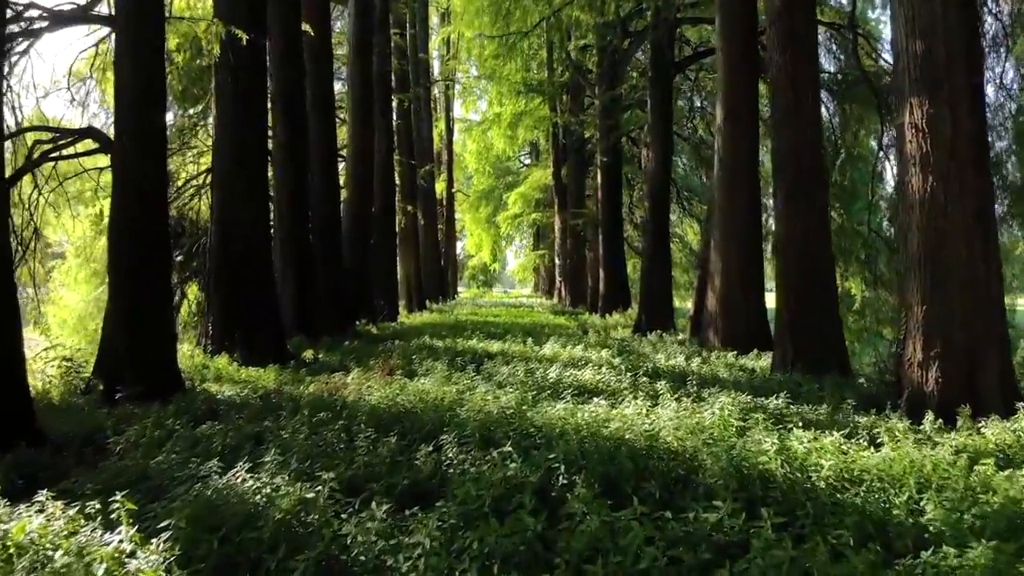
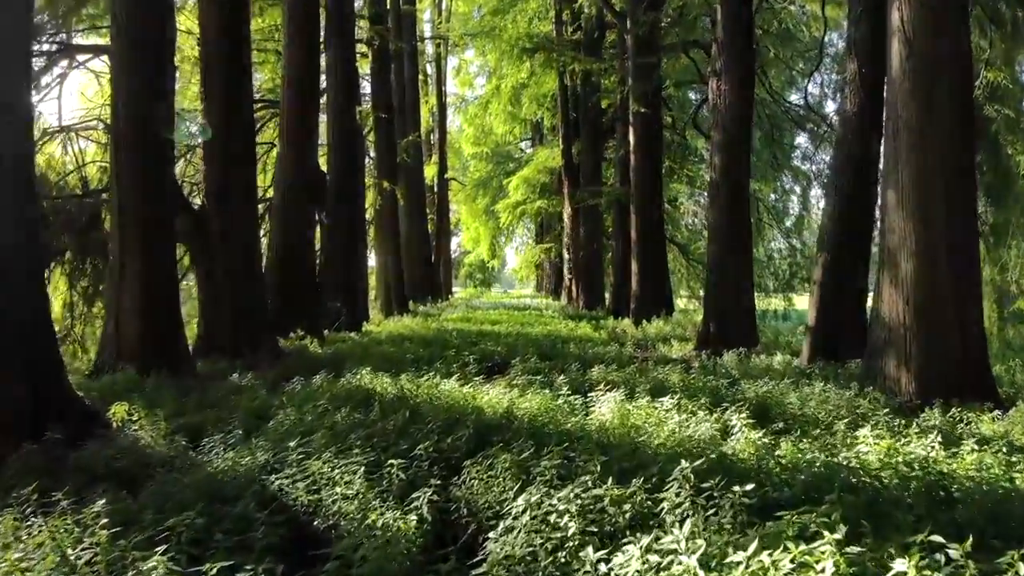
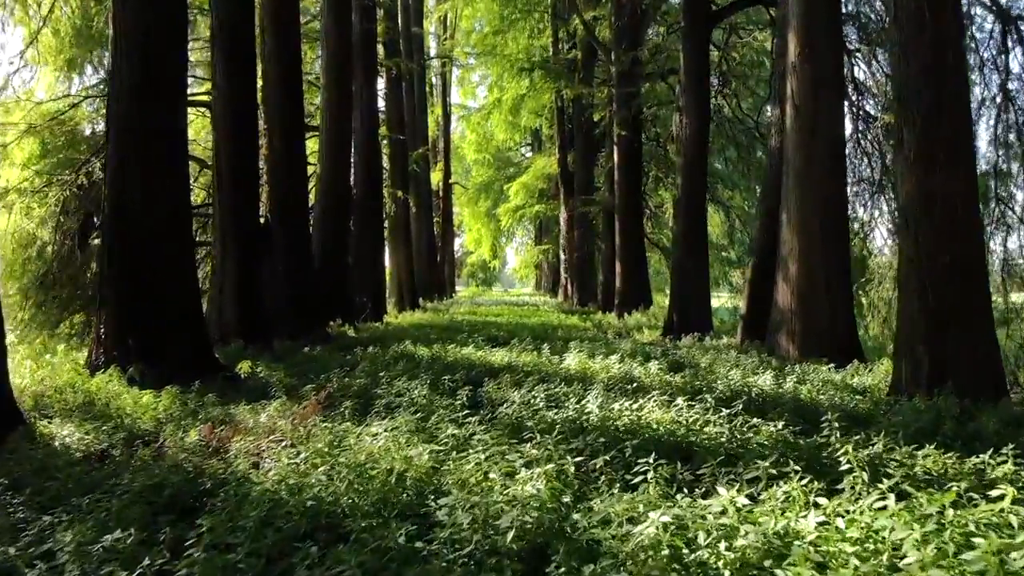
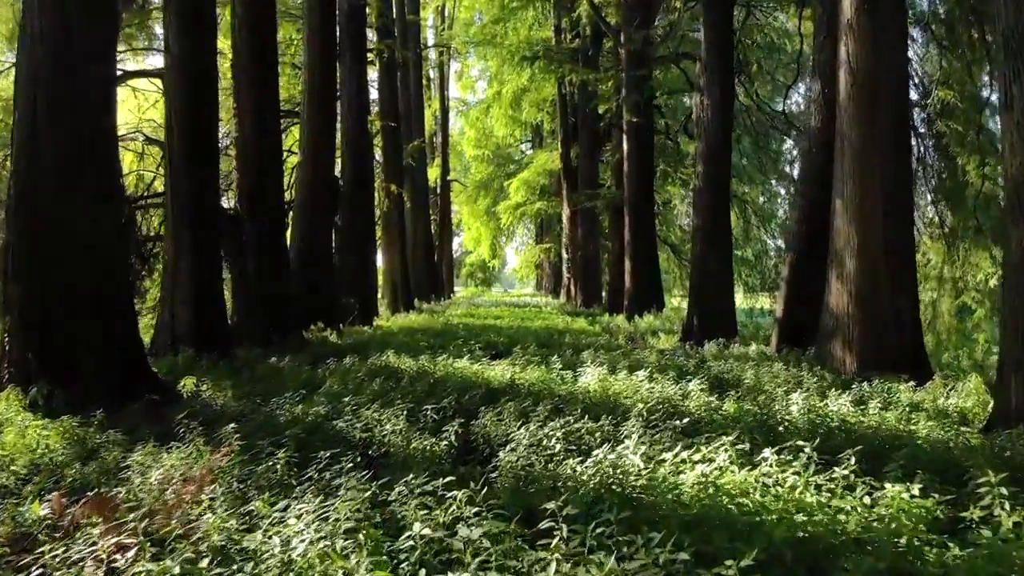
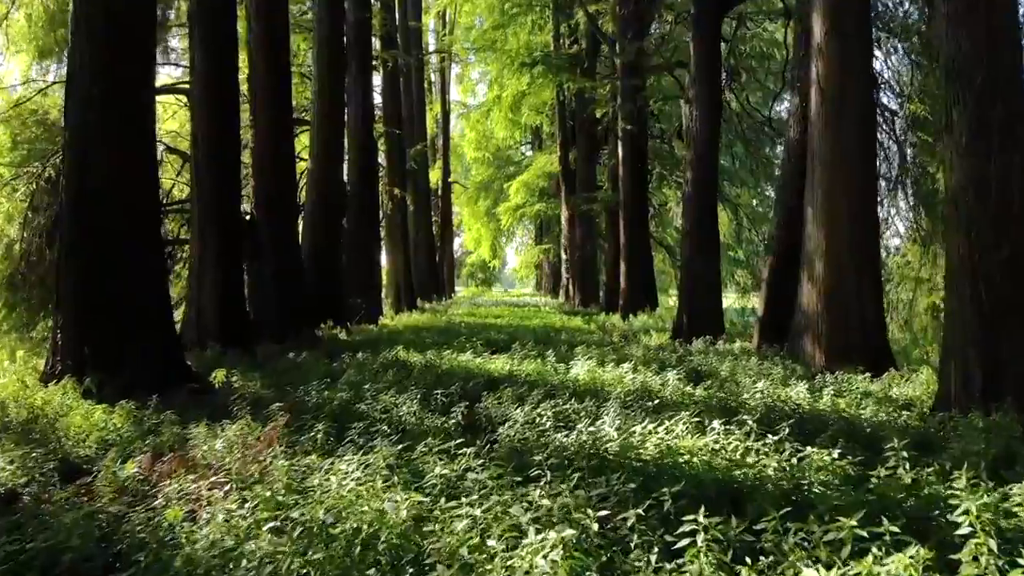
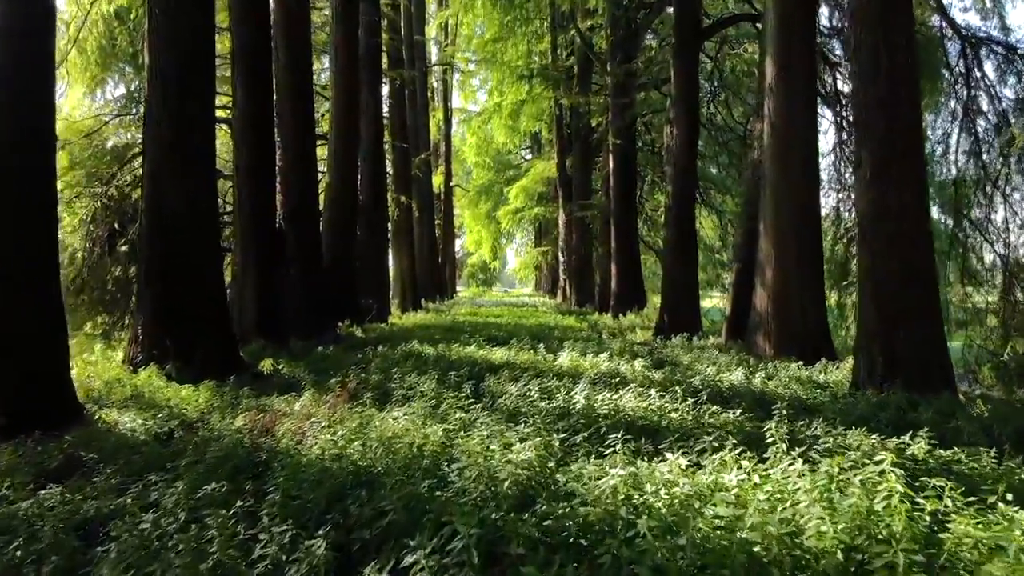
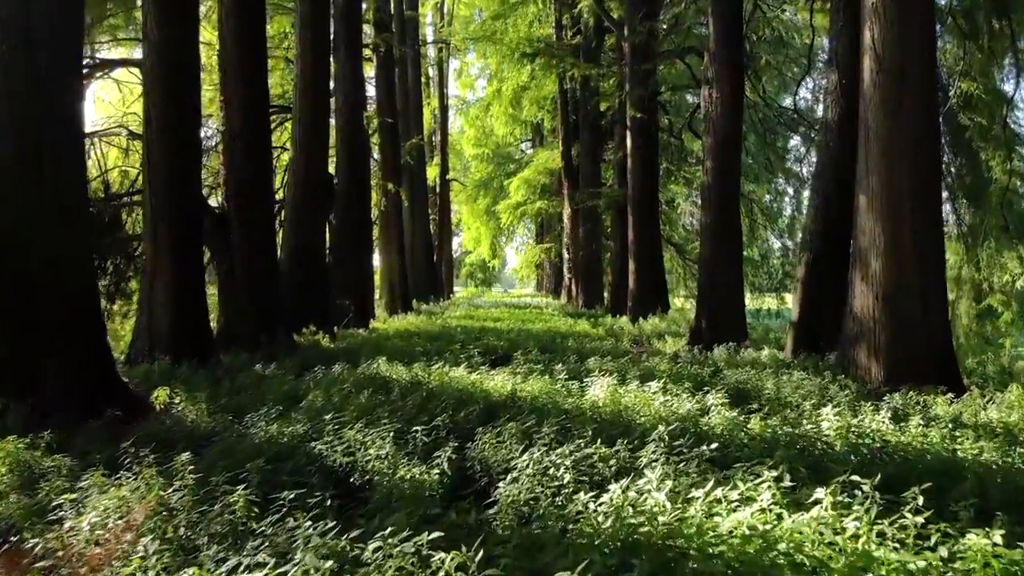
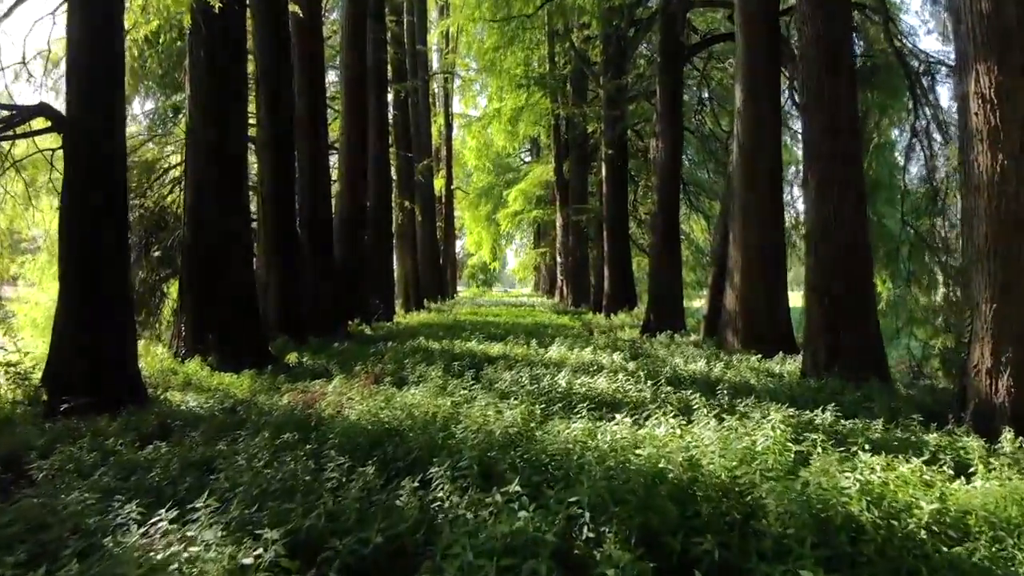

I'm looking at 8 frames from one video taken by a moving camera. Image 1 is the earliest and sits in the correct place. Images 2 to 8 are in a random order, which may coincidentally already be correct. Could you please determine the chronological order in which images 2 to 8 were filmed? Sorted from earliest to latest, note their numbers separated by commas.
8, 6, 3, 5, 4, 7, 2
